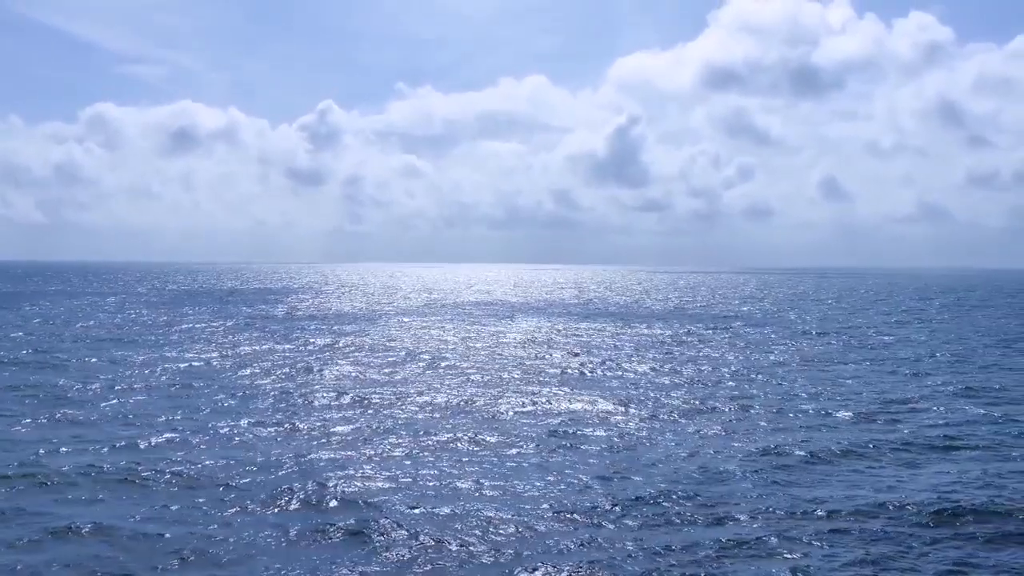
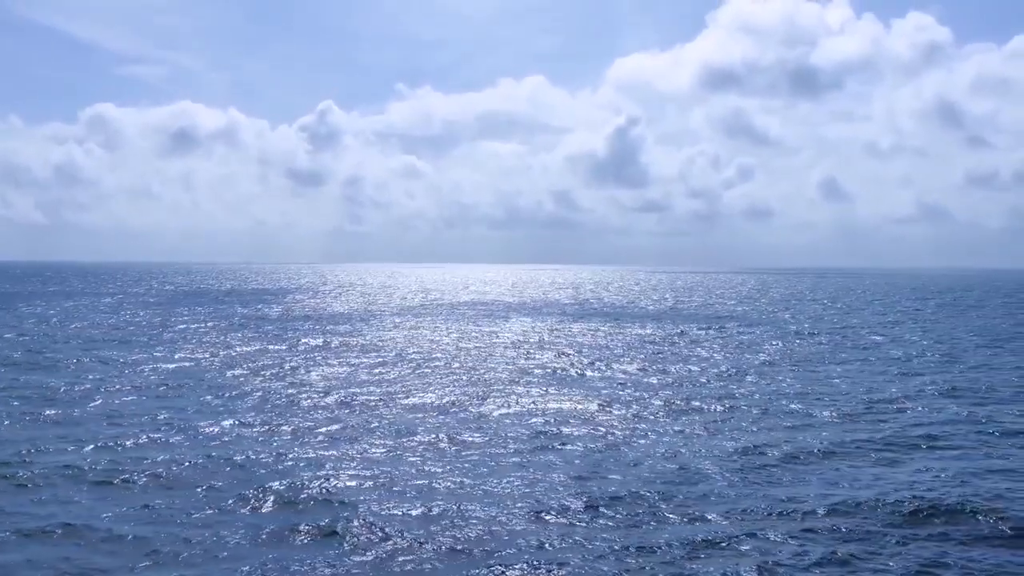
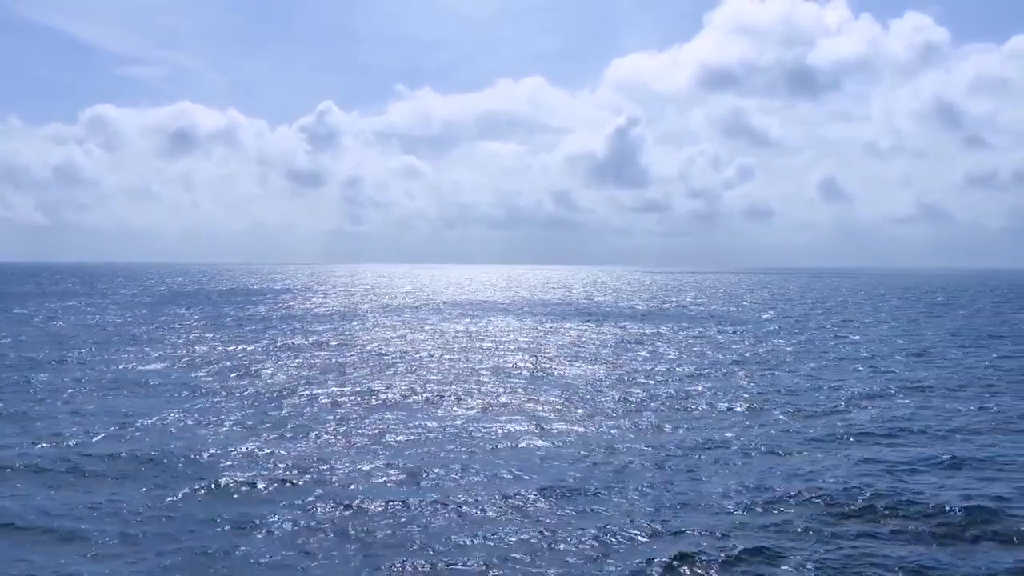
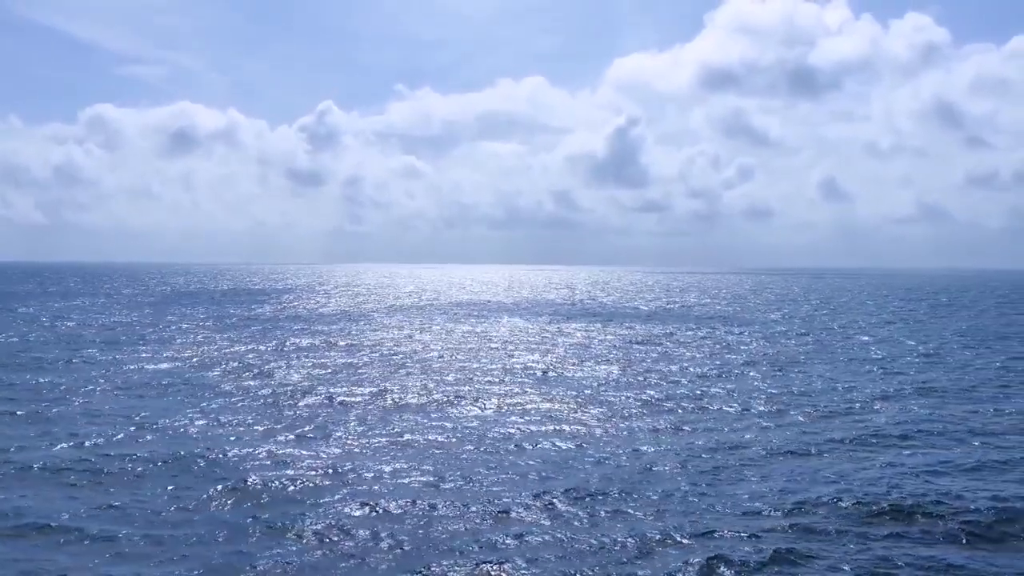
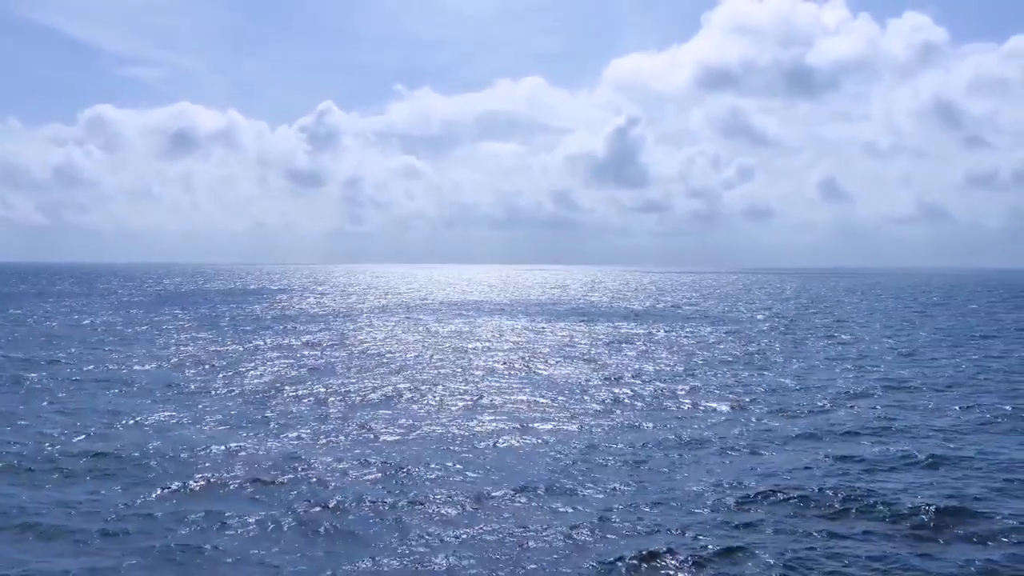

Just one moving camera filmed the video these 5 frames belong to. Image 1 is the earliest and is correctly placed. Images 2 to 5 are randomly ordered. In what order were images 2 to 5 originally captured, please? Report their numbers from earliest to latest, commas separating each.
2, 4, 3, 5
